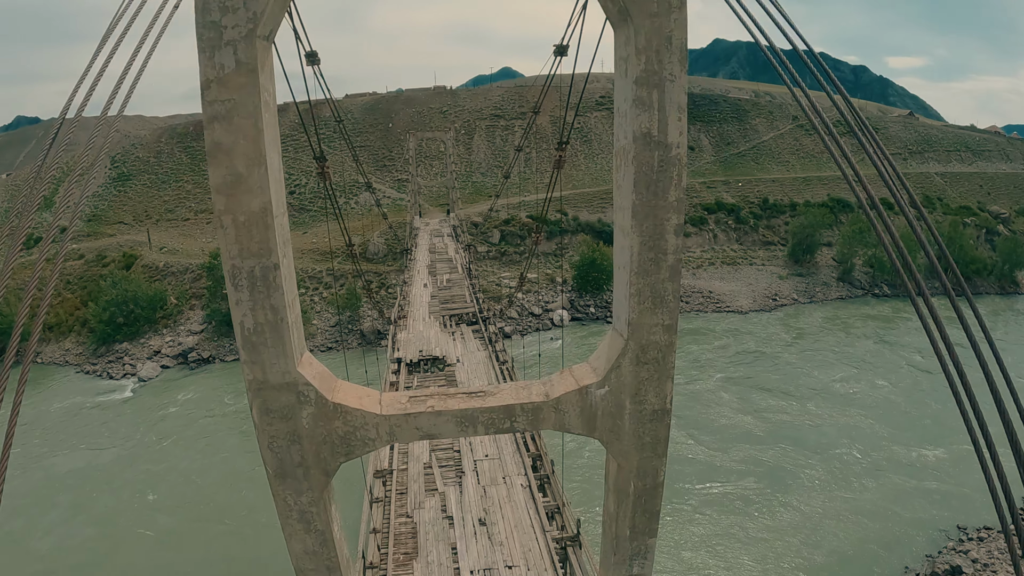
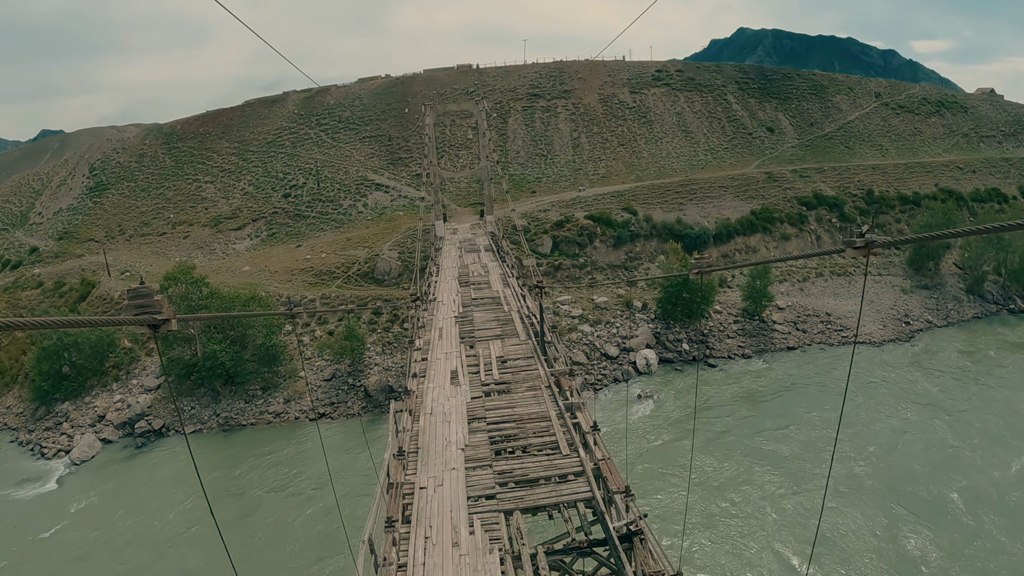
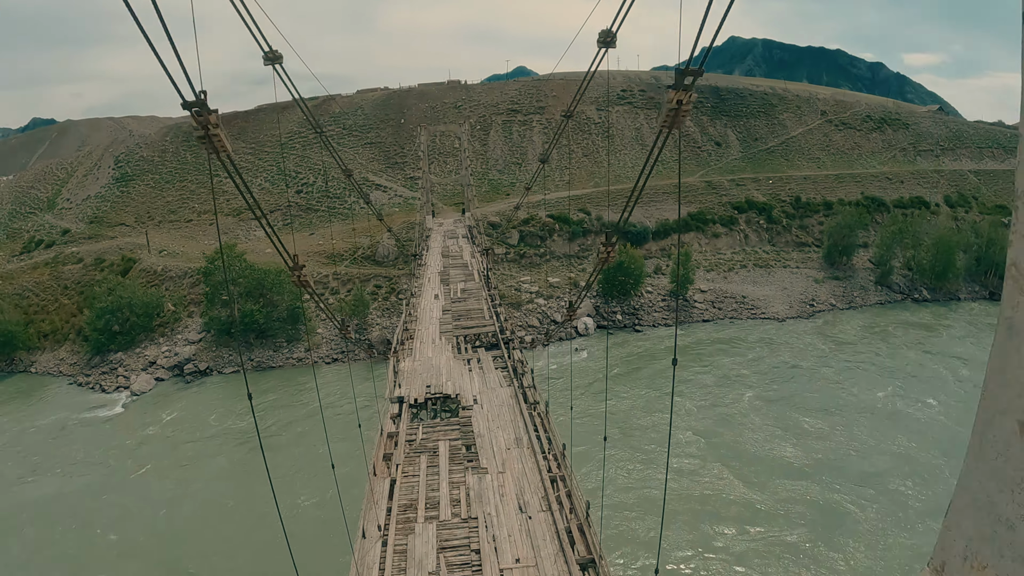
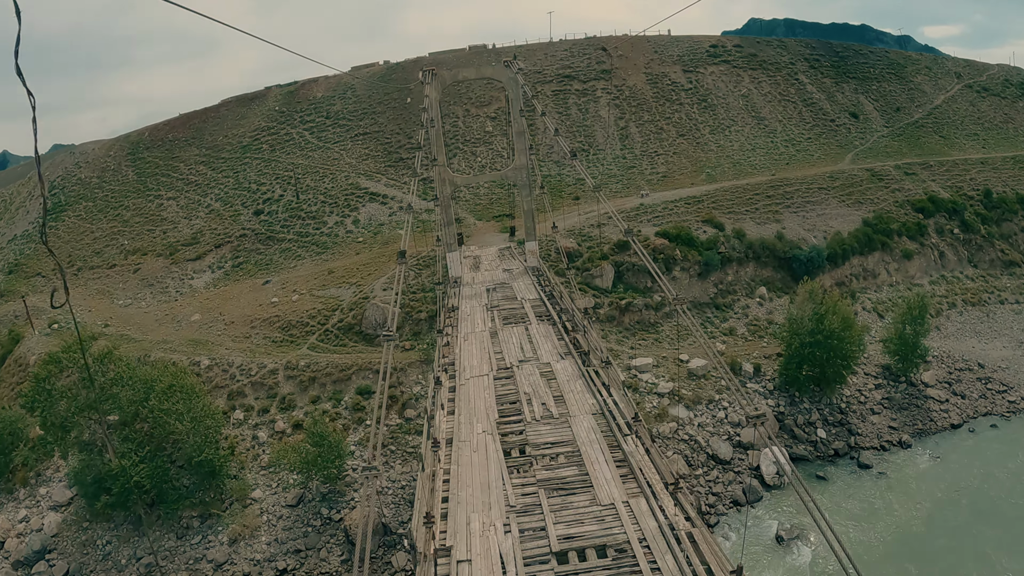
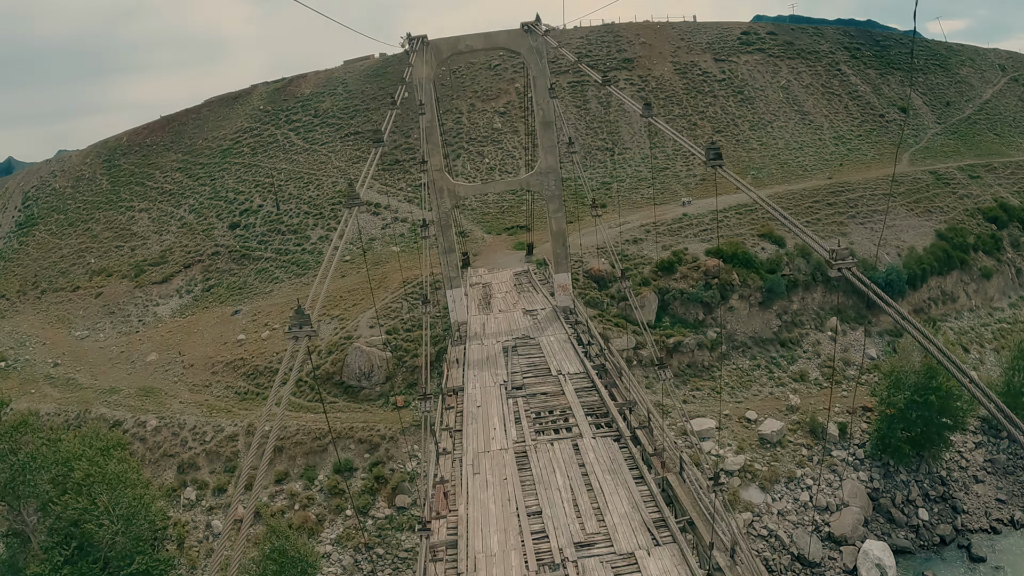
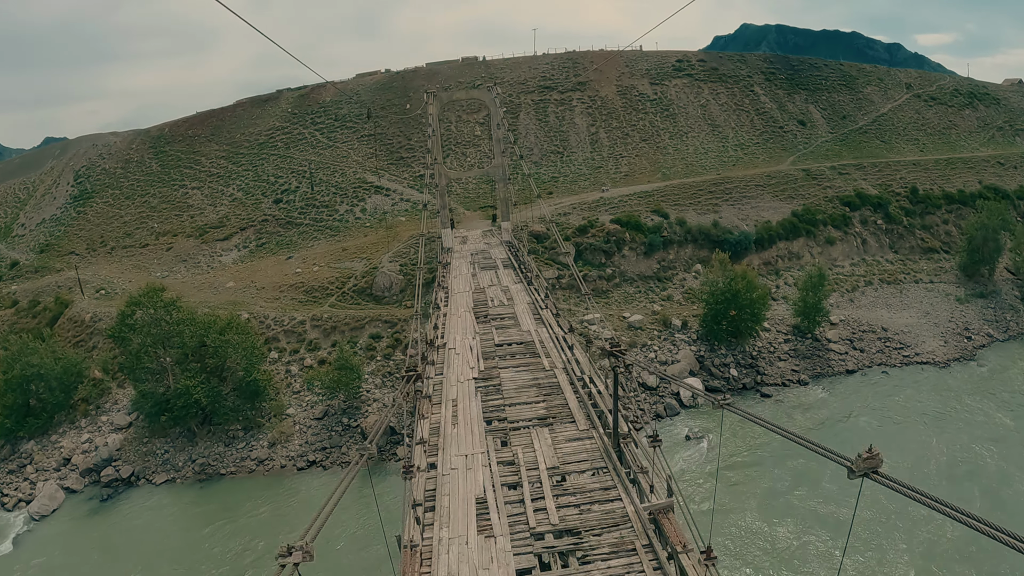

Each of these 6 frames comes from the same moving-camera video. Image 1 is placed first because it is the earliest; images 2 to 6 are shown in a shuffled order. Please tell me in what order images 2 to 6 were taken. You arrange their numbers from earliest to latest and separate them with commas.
3, 2, 6, 4, 5
